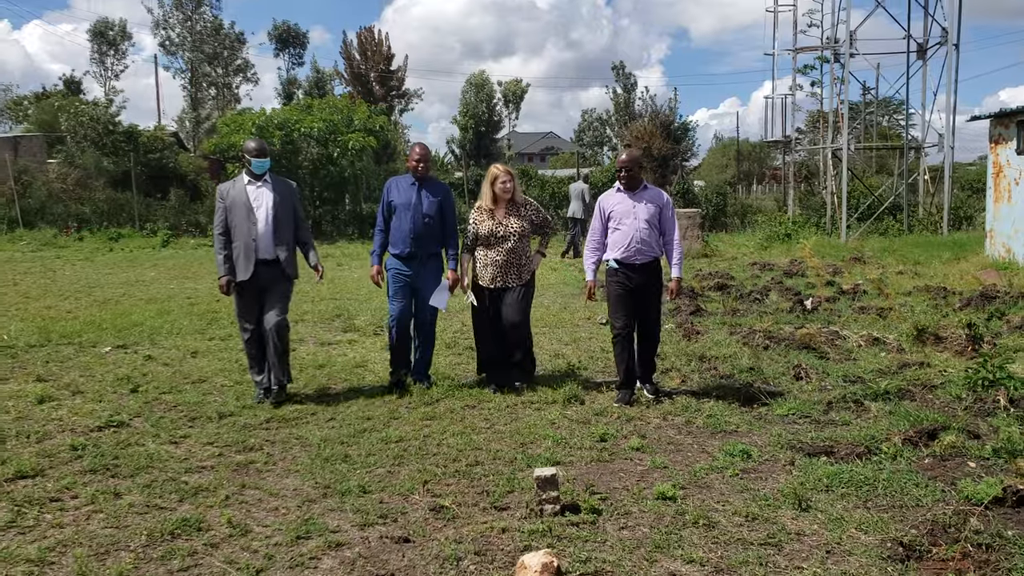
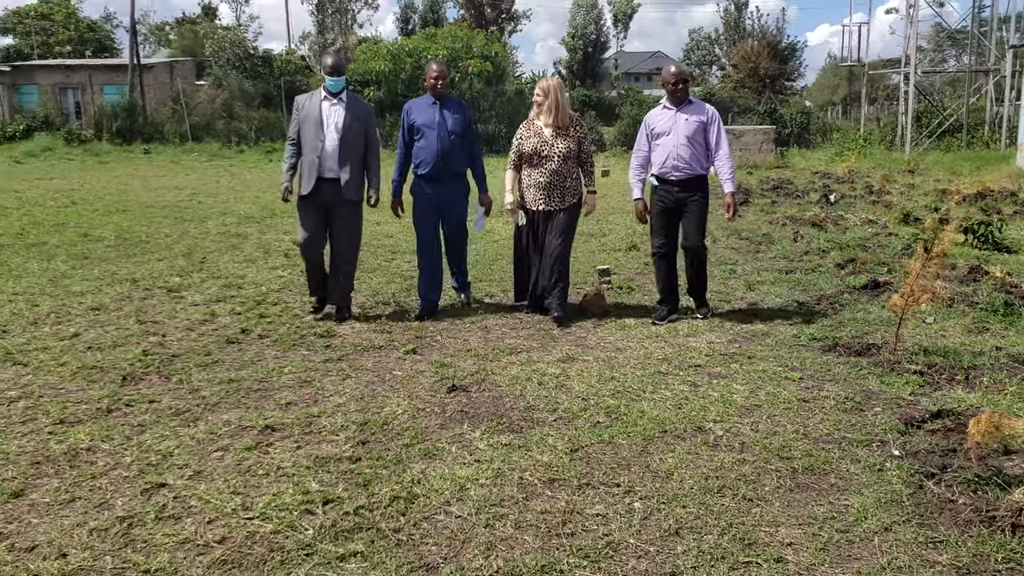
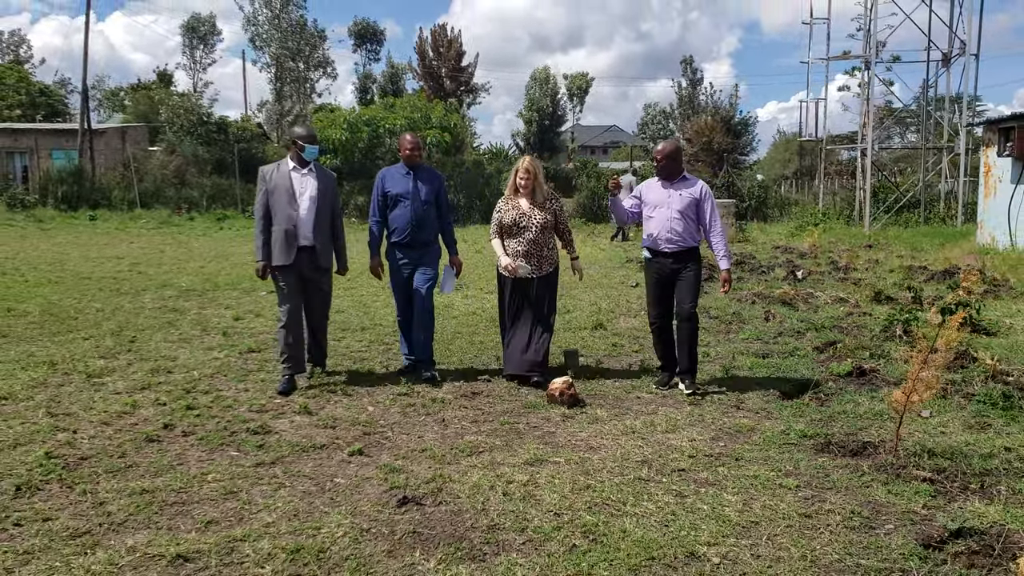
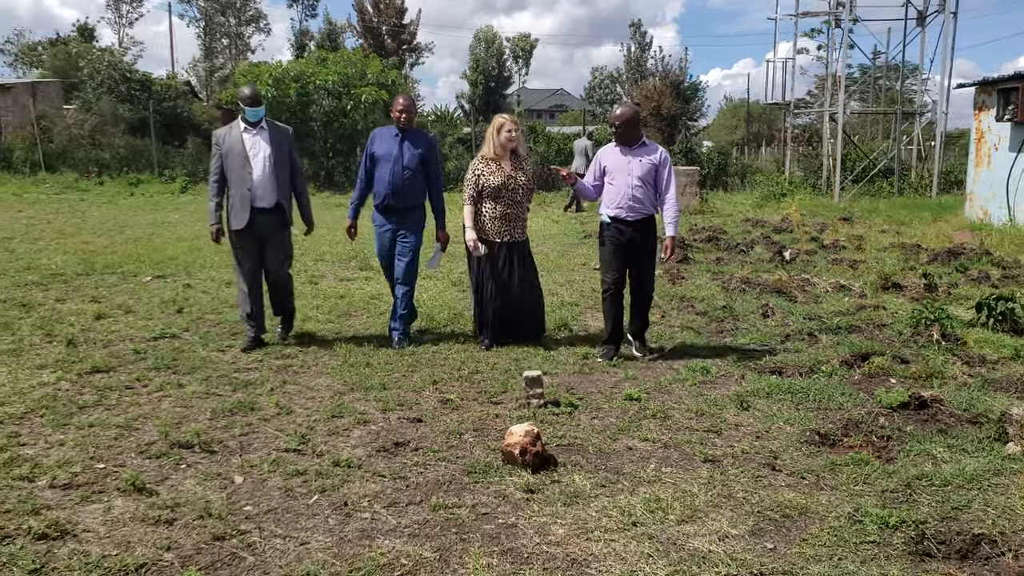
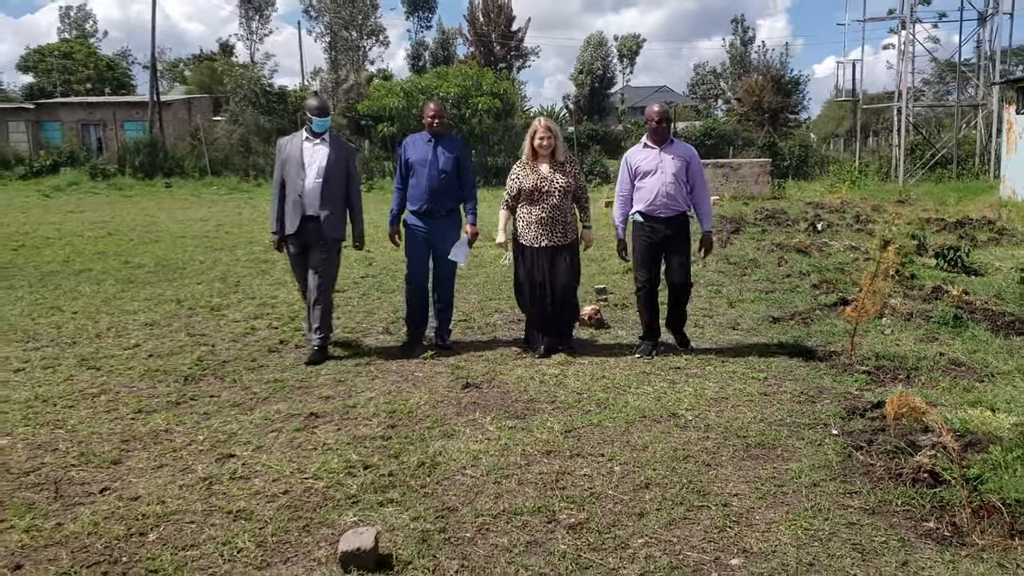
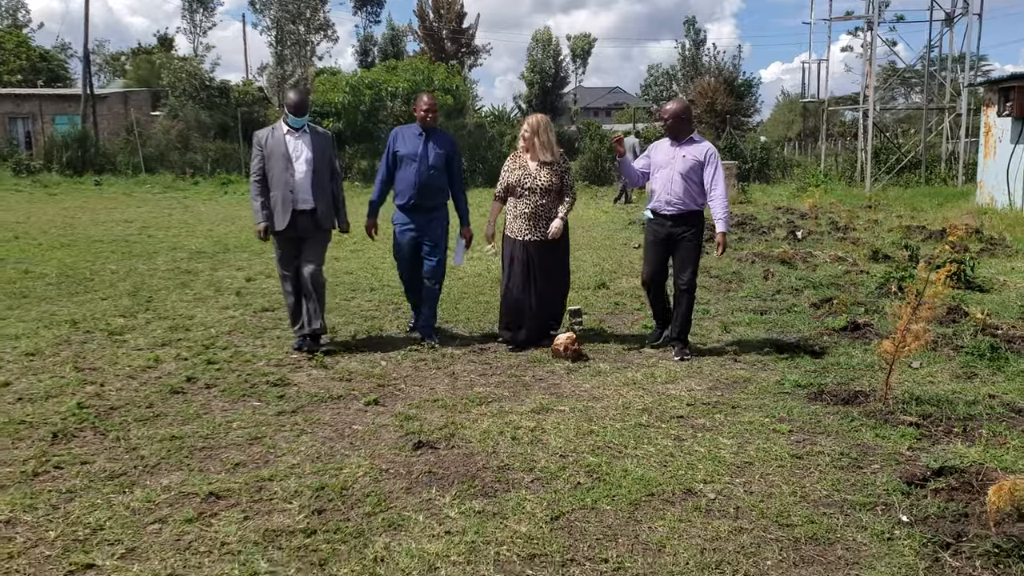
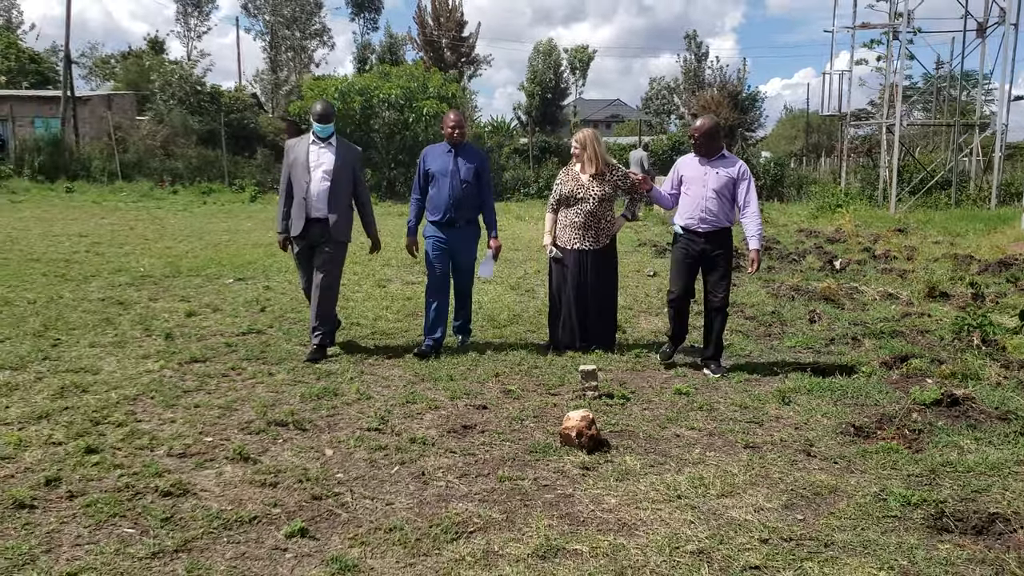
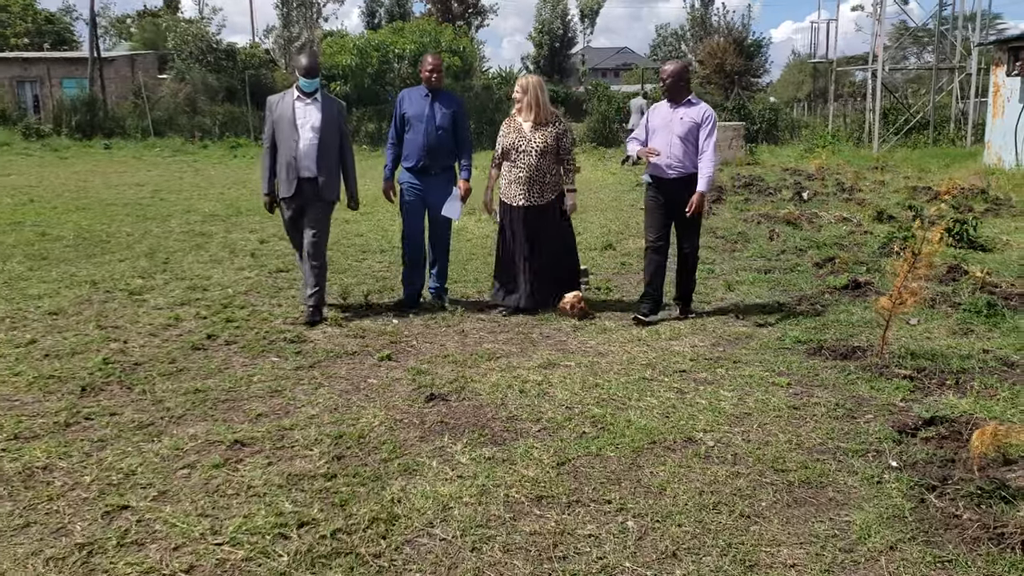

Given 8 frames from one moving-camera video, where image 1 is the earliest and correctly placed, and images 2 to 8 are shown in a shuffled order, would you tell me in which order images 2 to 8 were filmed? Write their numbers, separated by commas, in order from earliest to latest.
4, 7, 3, 6, 8, 2, 5
